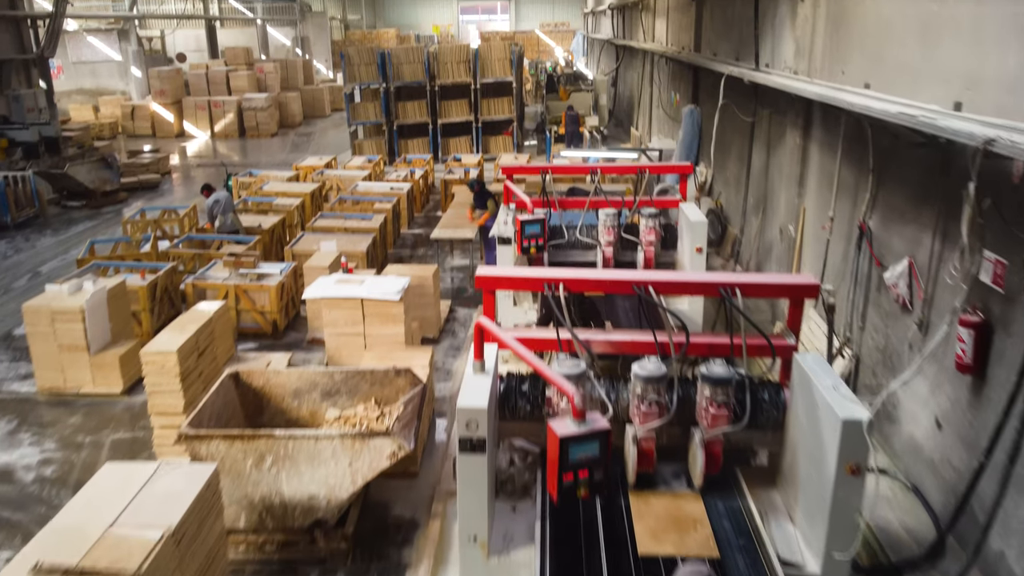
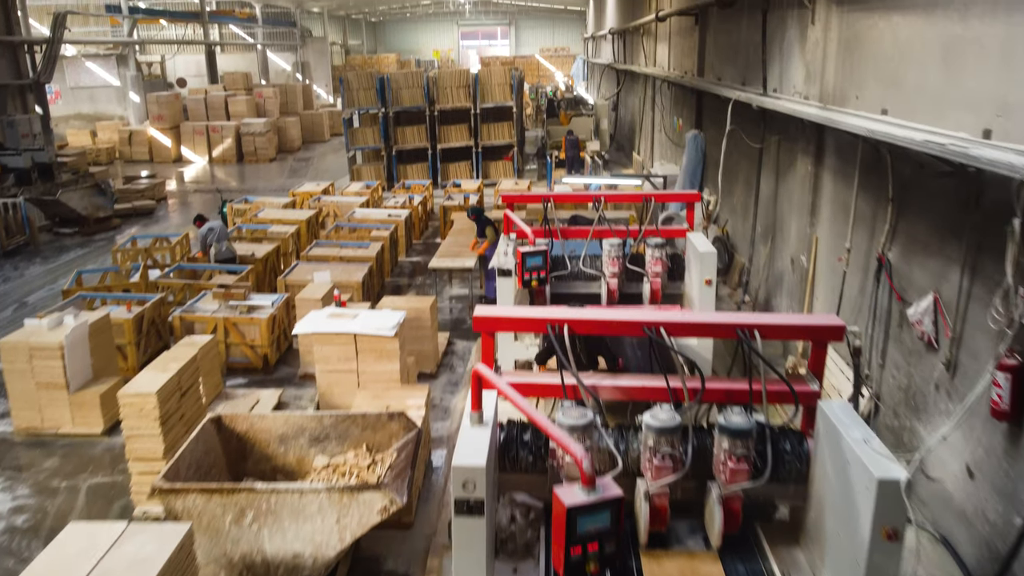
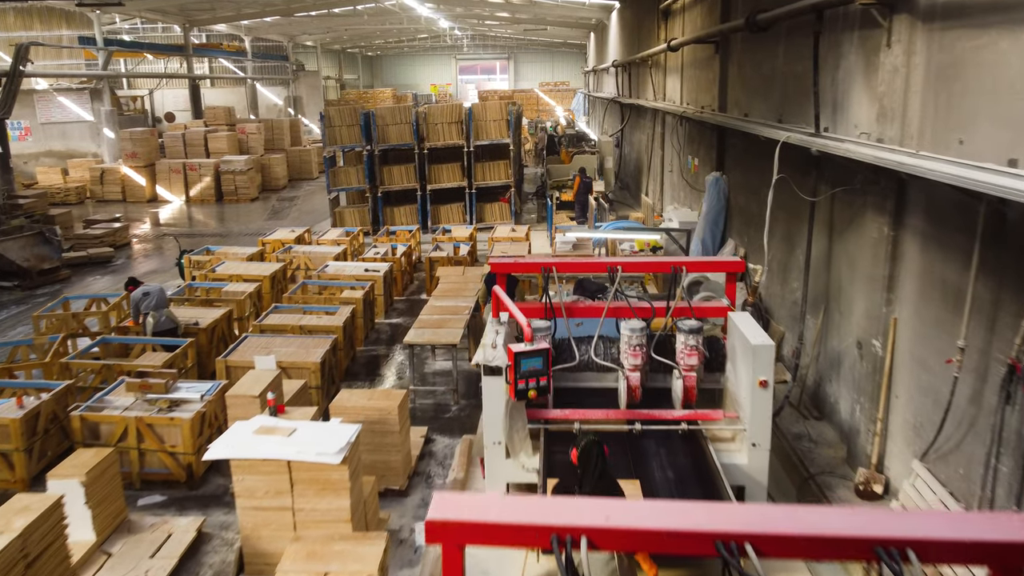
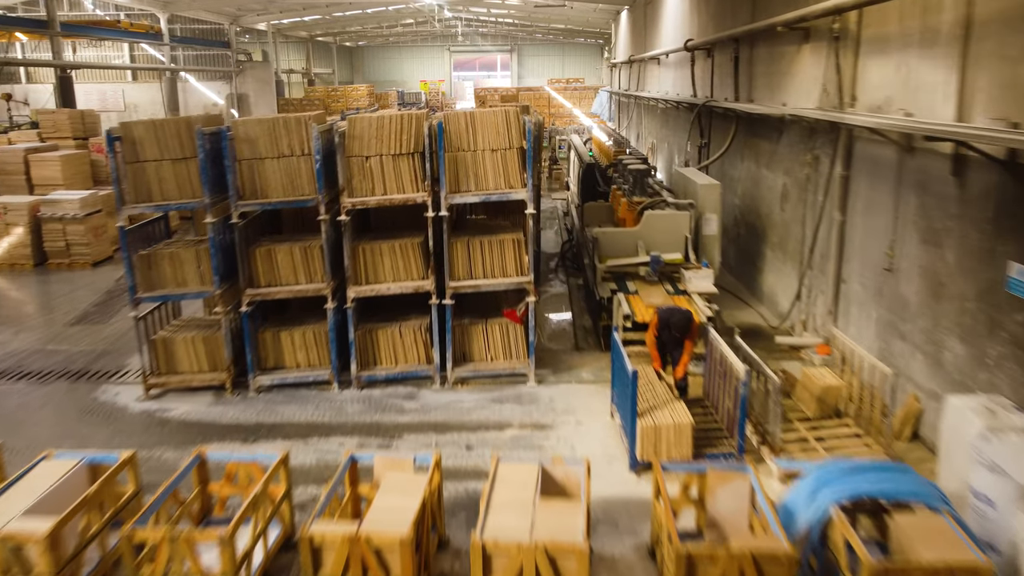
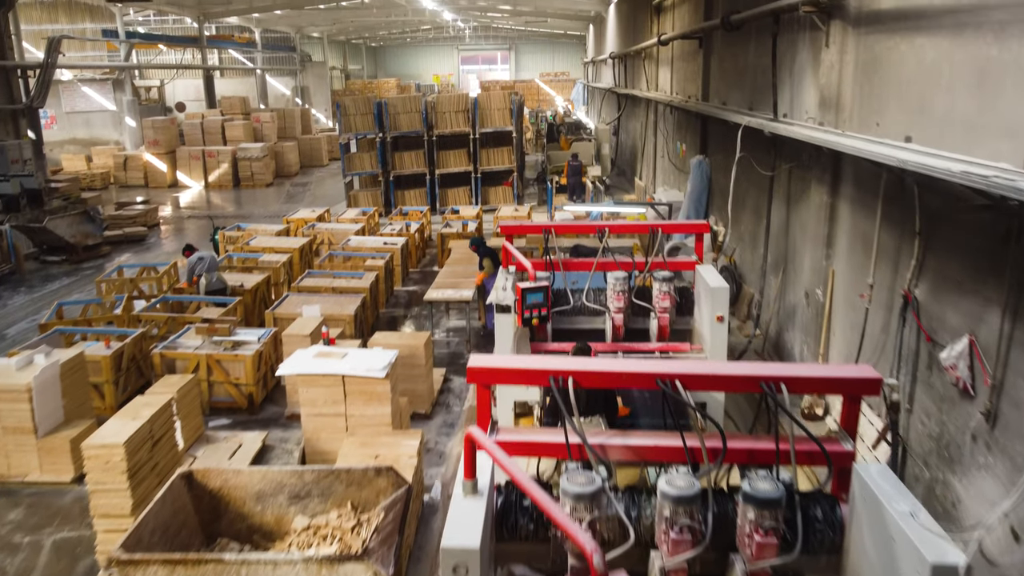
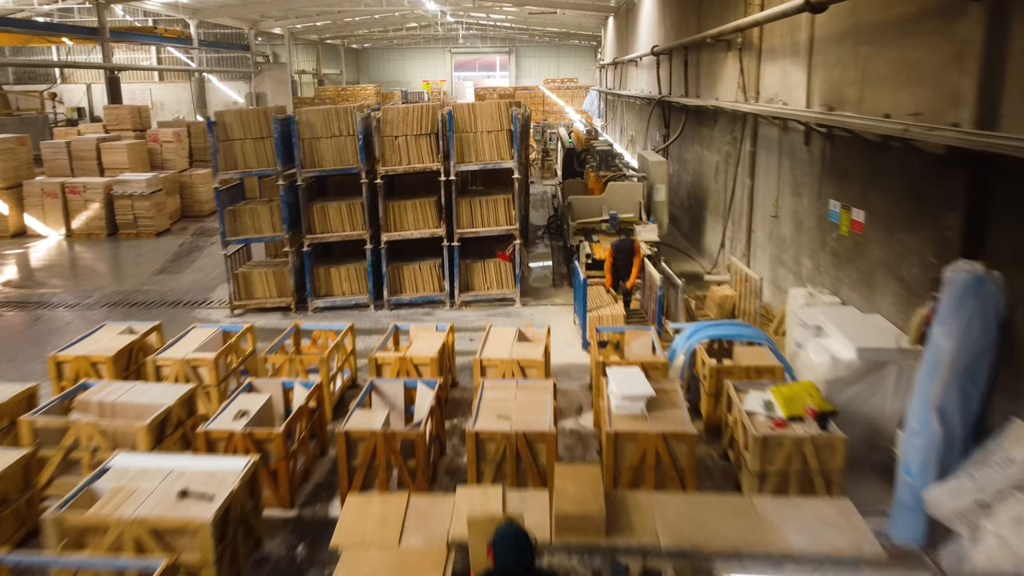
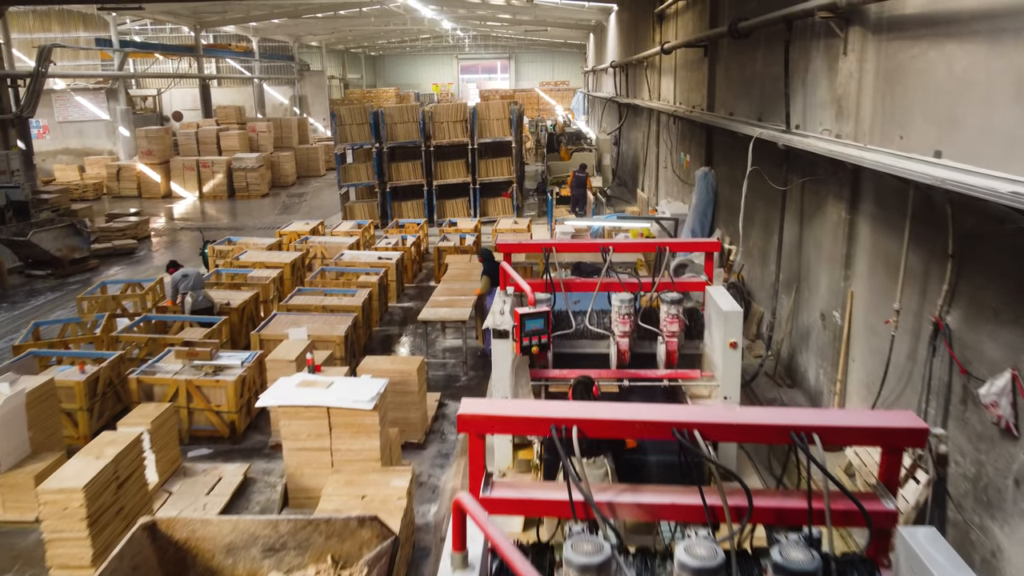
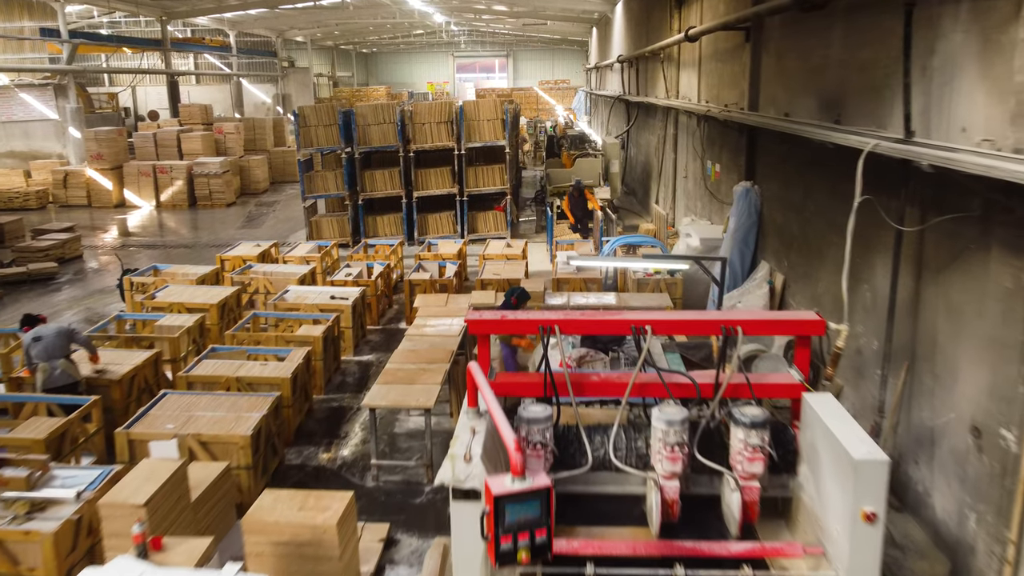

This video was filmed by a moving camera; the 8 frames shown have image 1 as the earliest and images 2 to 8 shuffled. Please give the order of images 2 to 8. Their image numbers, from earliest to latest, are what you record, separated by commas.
2, 5, 7, 3, 8, 6, 4
